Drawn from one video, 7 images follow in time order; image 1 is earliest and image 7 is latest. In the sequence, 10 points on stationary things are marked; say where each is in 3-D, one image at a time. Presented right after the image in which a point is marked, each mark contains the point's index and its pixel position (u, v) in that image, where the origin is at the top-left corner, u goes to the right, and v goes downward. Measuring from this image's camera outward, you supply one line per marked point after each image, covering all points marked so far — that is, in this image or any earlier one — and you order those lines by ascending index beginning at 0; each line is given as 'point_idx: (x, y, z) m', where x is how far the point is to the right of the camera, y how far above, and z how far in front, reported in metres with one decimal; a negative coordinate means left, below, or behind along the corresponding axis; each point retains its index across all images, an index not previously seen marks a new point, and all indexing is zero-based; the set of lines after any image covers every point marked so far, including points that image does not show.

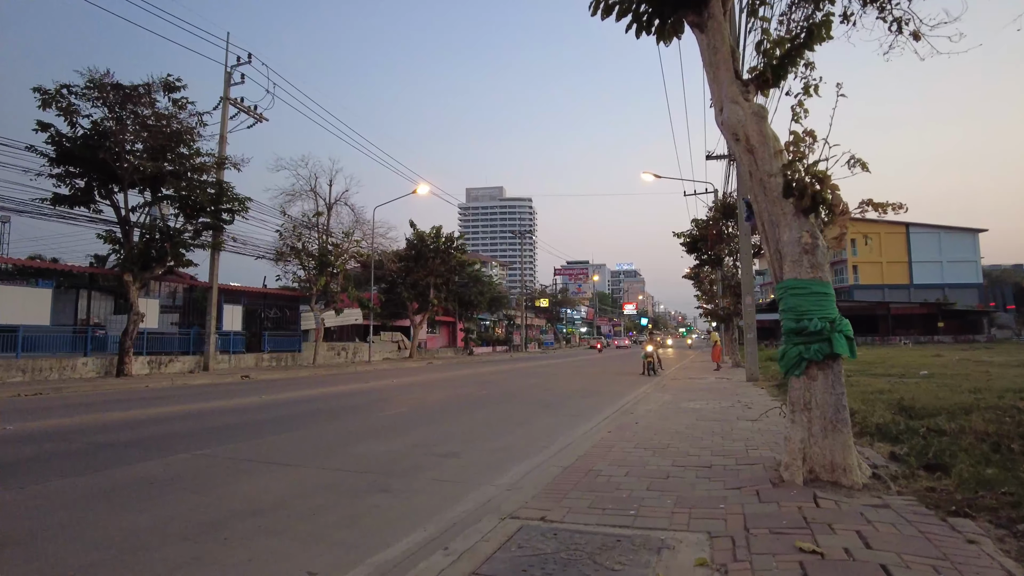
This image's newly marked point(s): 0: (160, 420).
0: (-7.6, -2.8, +14.4) m
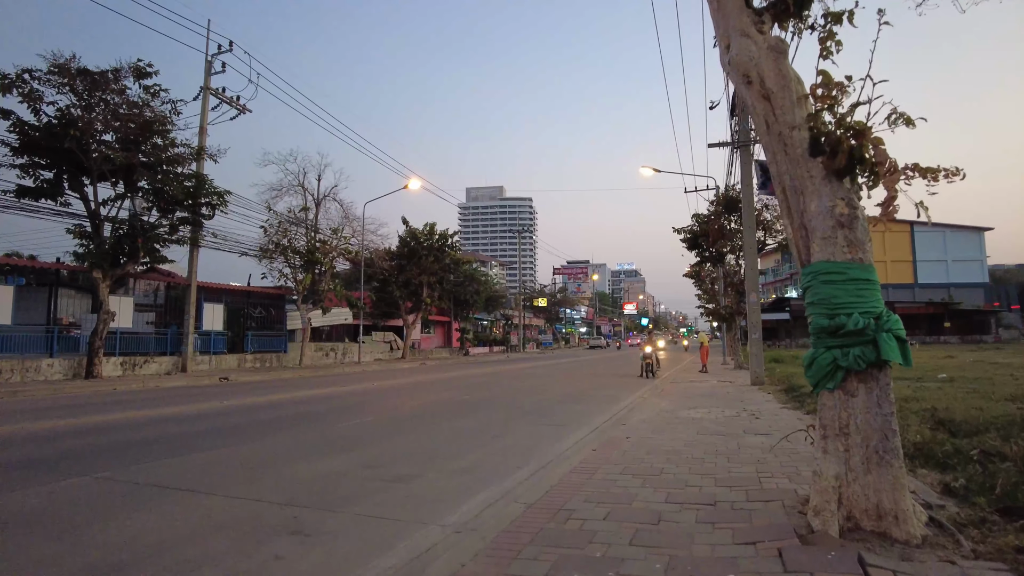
0: (-8.0, -2.7, +13.0) m
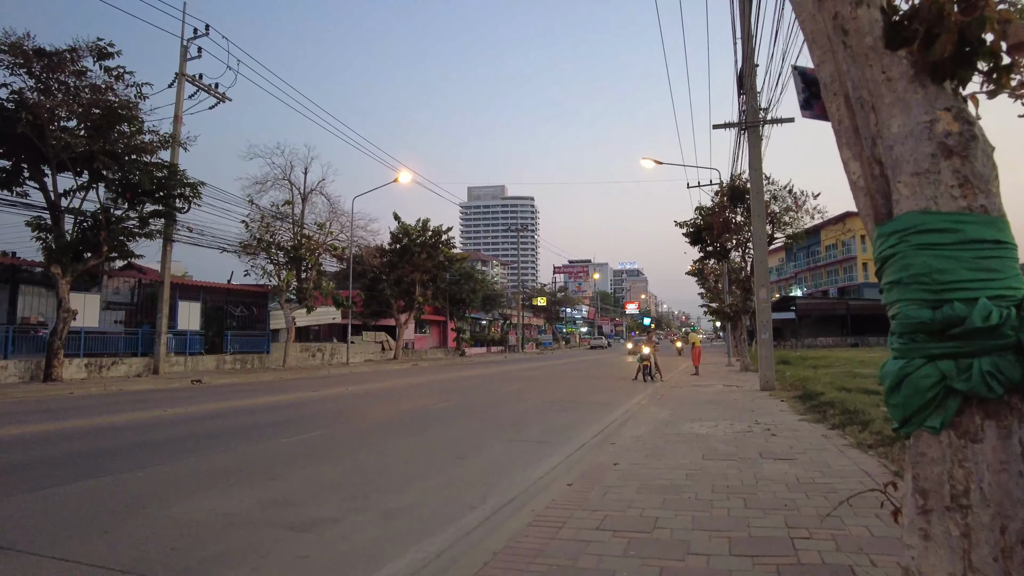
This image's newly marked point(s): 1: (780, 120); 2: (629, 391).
0: (-8.4, -2.6, +11.3) m
1: (+7.0, +4.4, +17.6) m
2: (+3.3, -3.0, +19.1) m
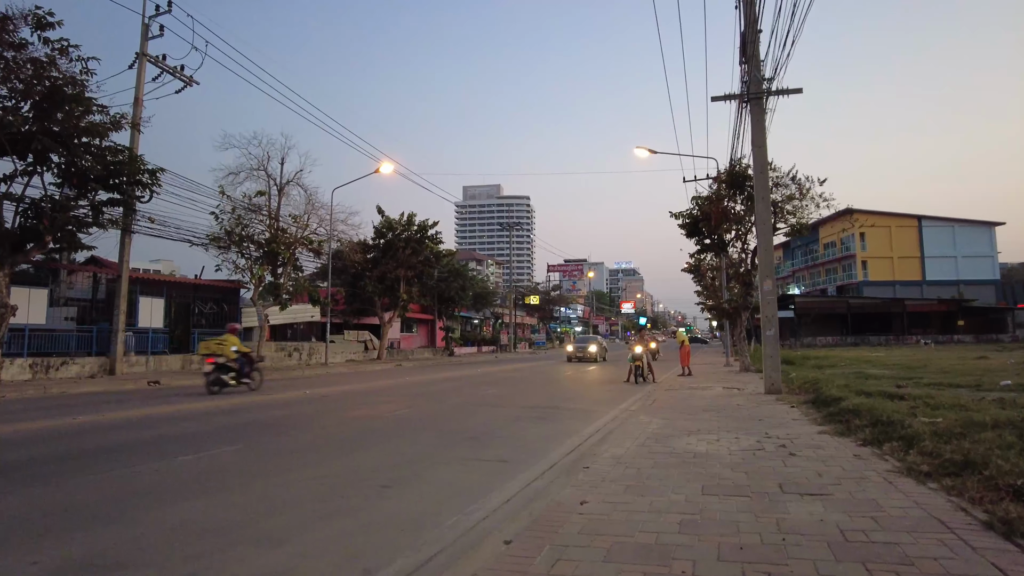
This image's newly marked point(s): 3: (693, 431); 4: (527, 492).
0: (-8.9, -2.4, +9.4) m
1: (+6.5, +4.6, +15.7) m
2: (+2.7, -2.8, +17.2) m
3: (+2.4, -1.9, +9.0) m
4: (+0.2, -1.8, +6.0) m
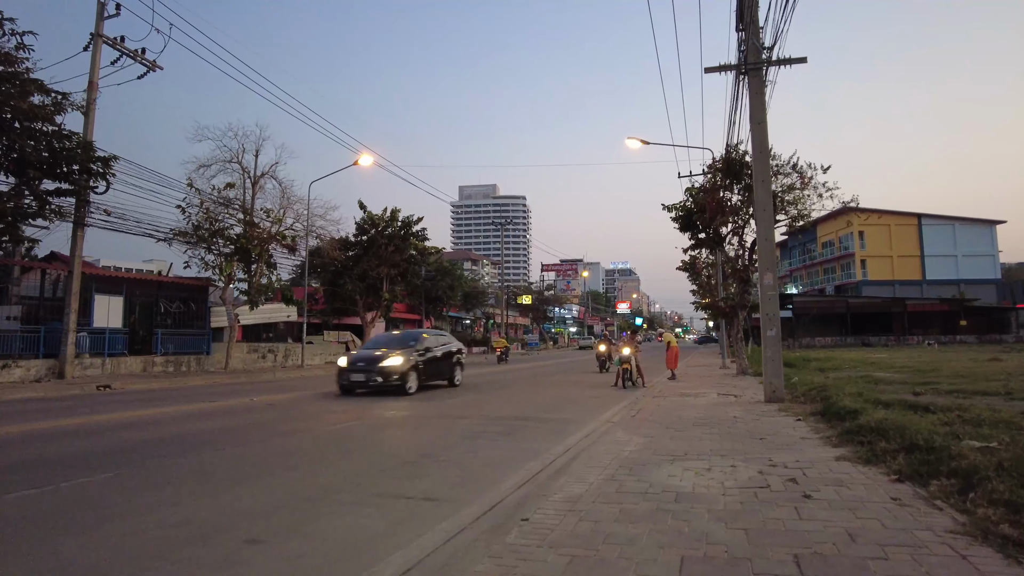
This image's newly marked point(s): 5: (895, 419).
0: (-9.6, -2.3, +7.6) m
1: (+5.8, +4.7, +14.0) m
2: (+2.1, -2.6, +15.5) m
3: (+1.8, -1.8, +7.2) m
4: (-0.5, -1.7, +4.2) m
5: (+4.7, -1.6, +8.2) m
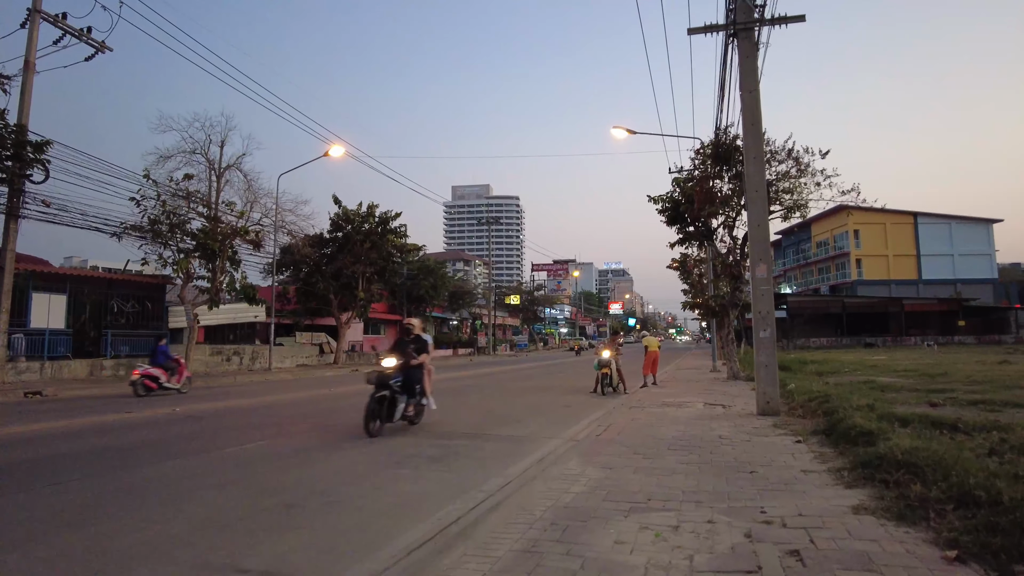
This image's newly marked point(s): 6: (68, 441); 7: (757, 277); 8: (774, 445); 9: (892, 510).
0: (-10.4, -2.2, +5.6) m
1: (+4.9, +4.8, +12.1) m
2: (+1.2, -2.5, +13.6) m
3: (+1.0, -1.7, +5.3) m
4: (-1.2, -1.6, +2.3) m
5: (+3.9, -1.5, +6.3) m
6: (-7.2, -2.6, +10.6) m
7: (+4.5, +0.2, +12.2) m
8: (+3.1, -1.8, +7.9) m
9: (+2.6, -1.5, +4.7) m
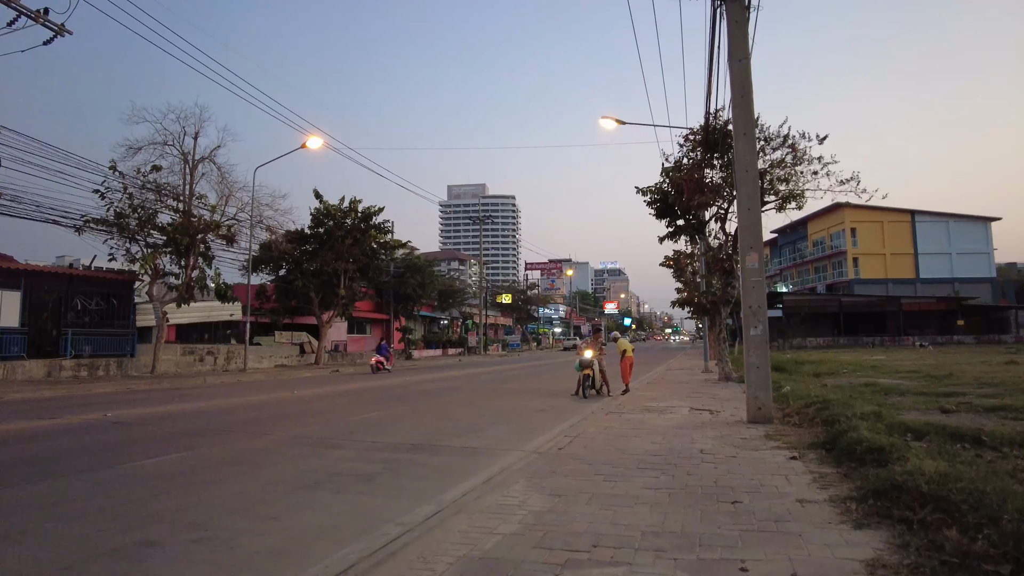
0: (-10.9, -2.0, +4.2) m
1: (+4.3, +5.0, +10.8) m
2: (+0.6, -2.4, +12.3) m
3: (+0.4, -1.5, +4.0) m
4: (-1.8, -1.4, +1.0) m
5: (+3.3, -1.4, +5.0) m
6: (-7.8, -2.4, +9.3) m
7: (+3.8, +0.3, +11.0) m
8: (+2.5, -1.7, +6.6) m
9: (+2.1, -1.4, +3.4) m
